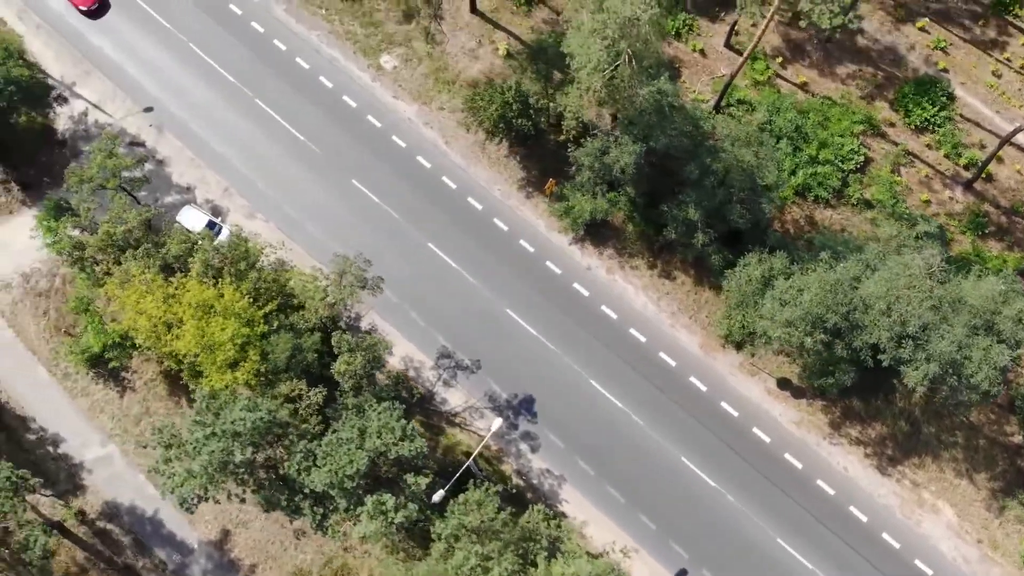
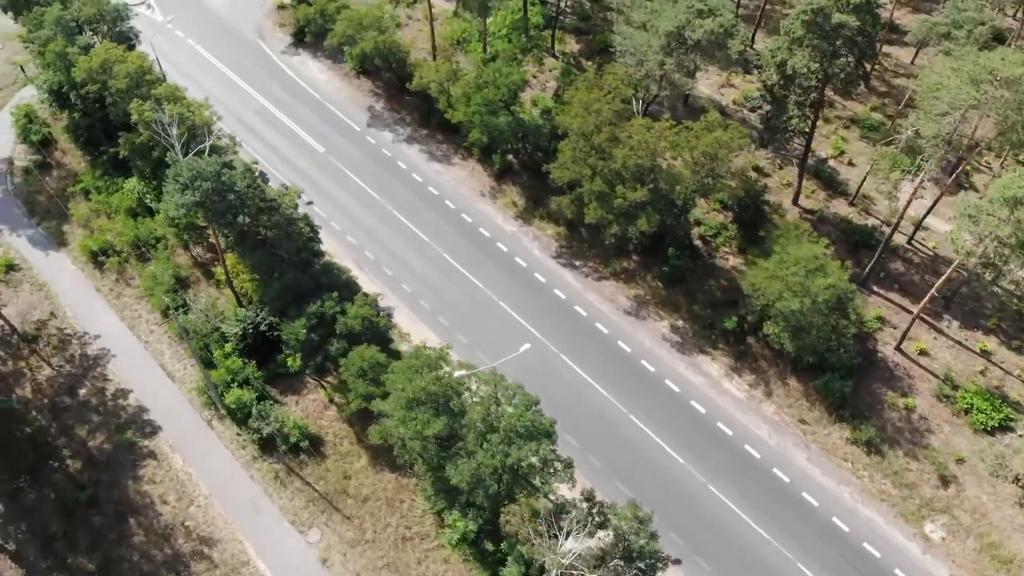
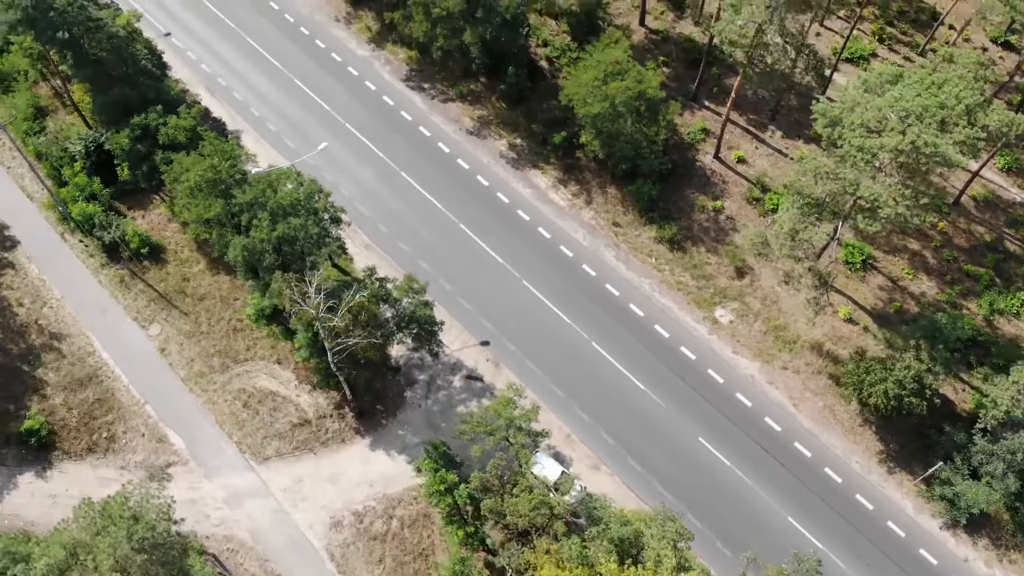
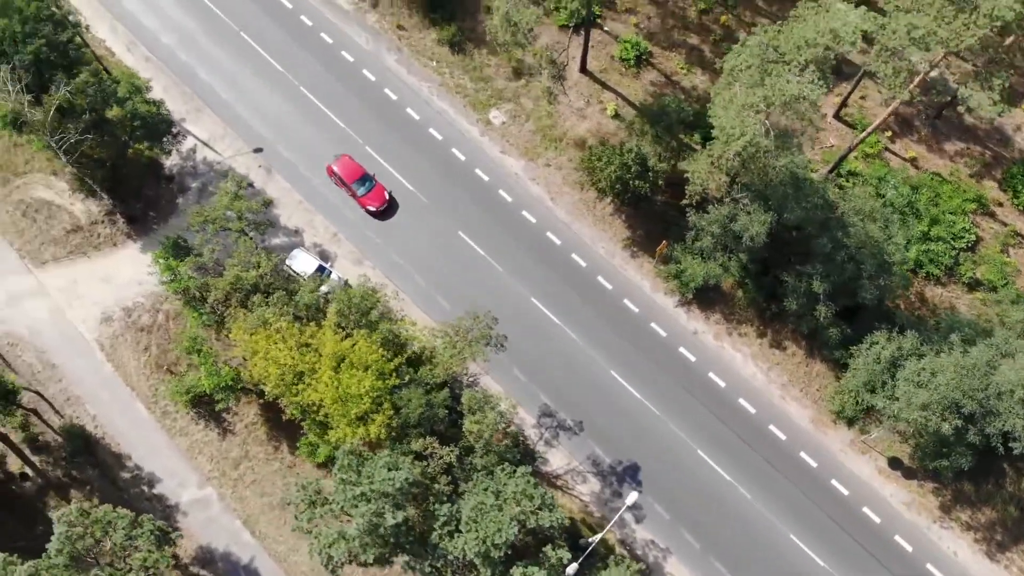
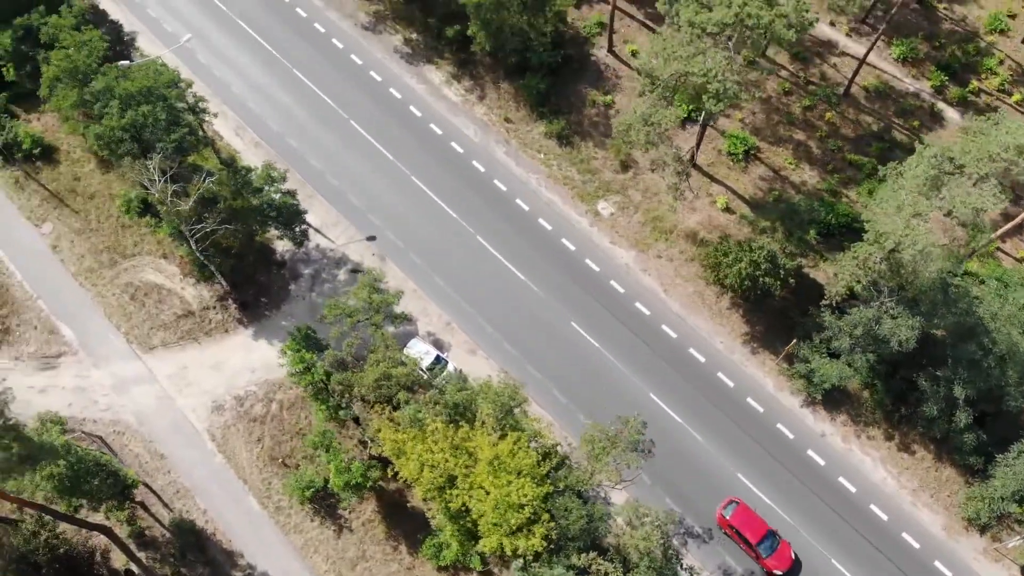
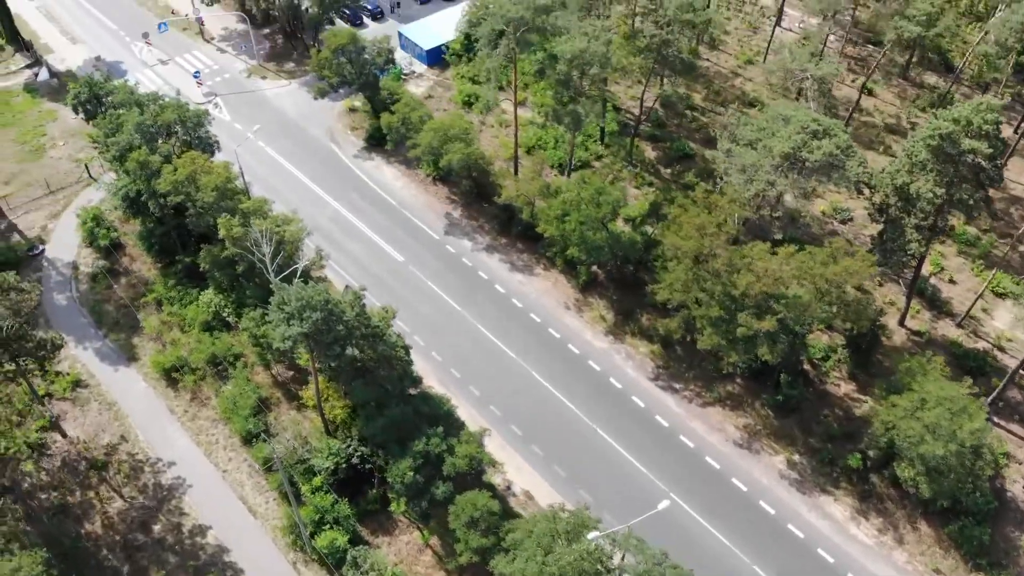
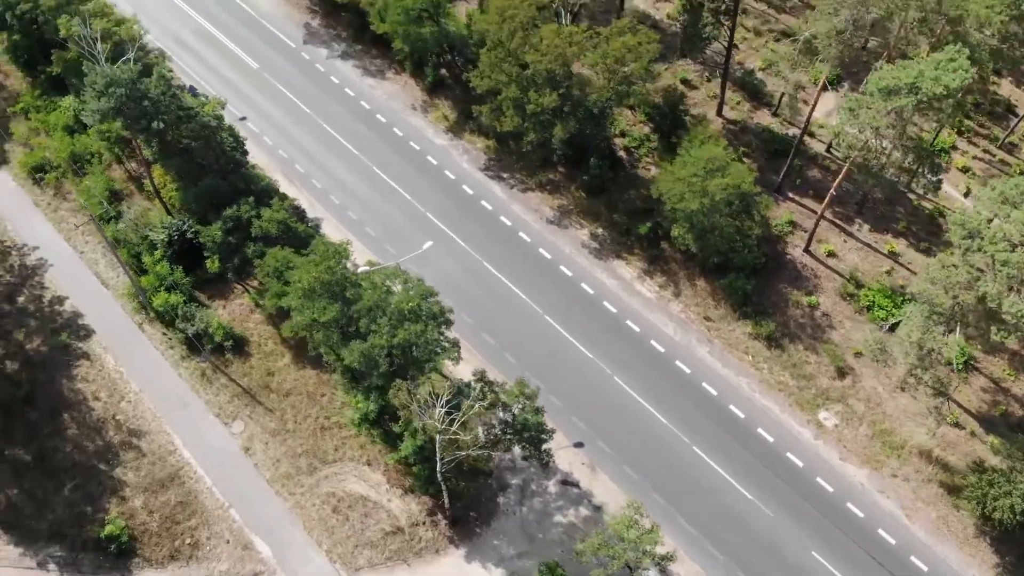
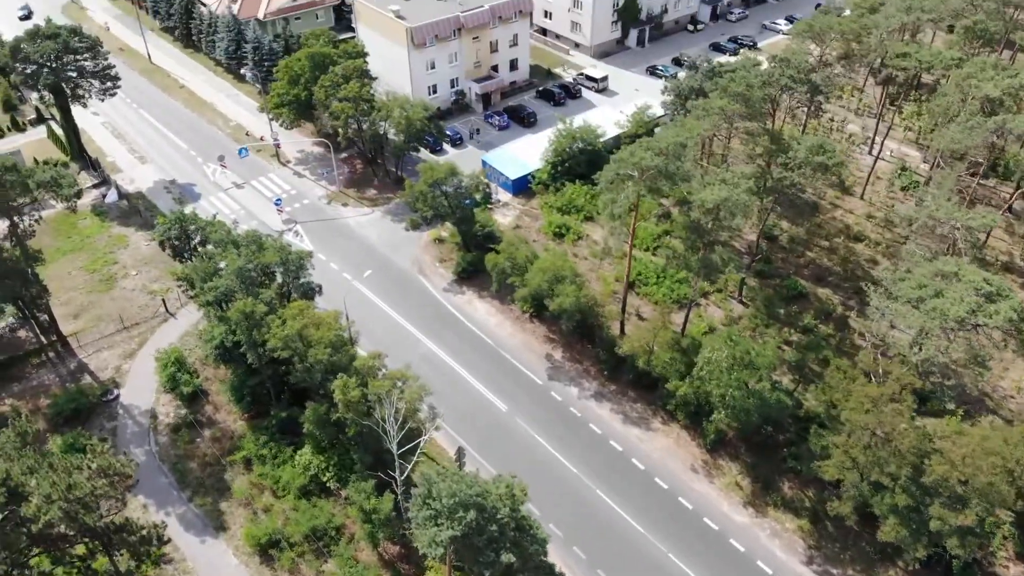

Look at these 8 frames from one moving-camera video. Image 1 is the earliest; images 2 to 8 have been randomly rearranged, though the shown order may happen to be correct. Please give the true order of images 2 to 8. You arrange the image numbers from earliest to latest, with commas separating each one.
4, 5, 3, 7, 2, 6, 8
